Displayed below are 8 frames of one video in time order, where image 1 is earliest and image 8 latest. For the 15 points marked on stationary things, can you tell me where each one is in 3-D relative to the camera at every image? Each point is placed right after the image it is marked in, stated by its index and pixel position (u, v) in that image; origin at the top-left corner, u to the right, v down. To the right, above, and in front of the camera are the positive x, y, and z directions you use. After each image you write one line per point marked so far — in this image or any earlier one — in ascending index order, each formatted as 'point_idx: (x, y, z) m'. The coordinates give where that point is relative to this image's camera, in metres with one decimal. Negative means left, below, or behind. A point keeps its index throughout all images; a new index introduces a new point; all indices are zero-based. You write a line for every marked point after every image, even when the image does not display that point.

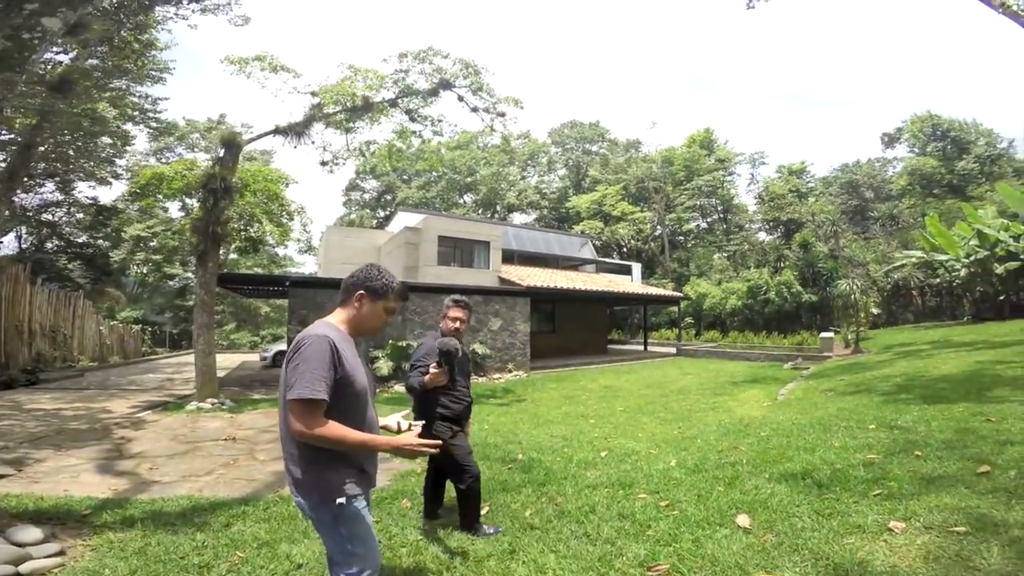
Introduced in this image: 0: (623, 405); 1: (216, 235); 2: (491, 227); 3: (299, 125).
0: (+2.3, -2.2, +11.8) m
1: (-4.8, +0.7, +10.5) m
2: (-0.7, +1.6, +16.3) m
3: (-3.7, +2.6, +10.8) m
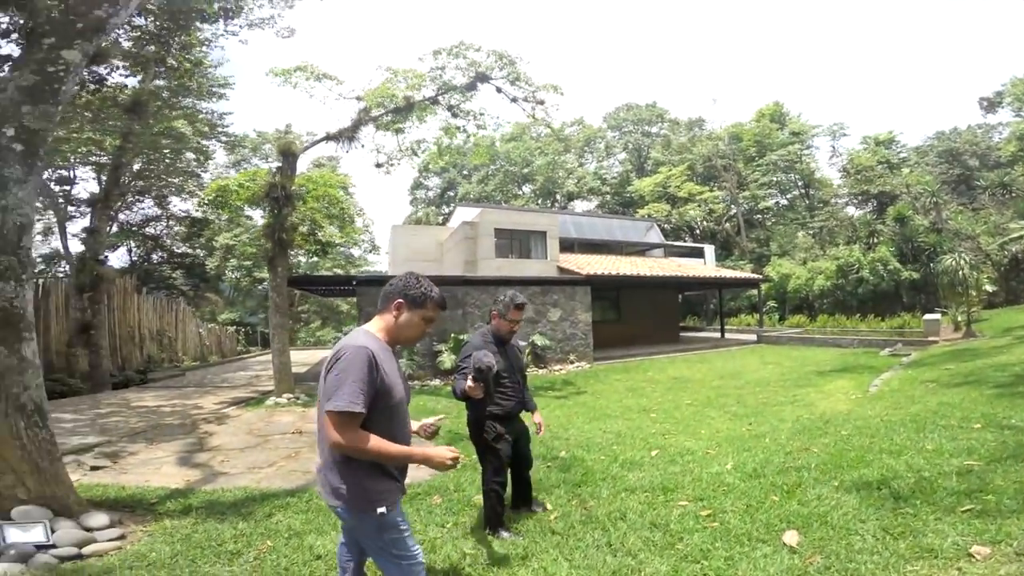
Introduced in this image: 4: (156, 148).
0: (+3.3, -2.0, +11.4) m
1: (-4.0, +0.7, +11.1) m
2: (+0.8, +1.8, +16.2) m
3: (-3.0, +2.6, +11.2) m
4: (-8.2, +2.9, +15.1) m
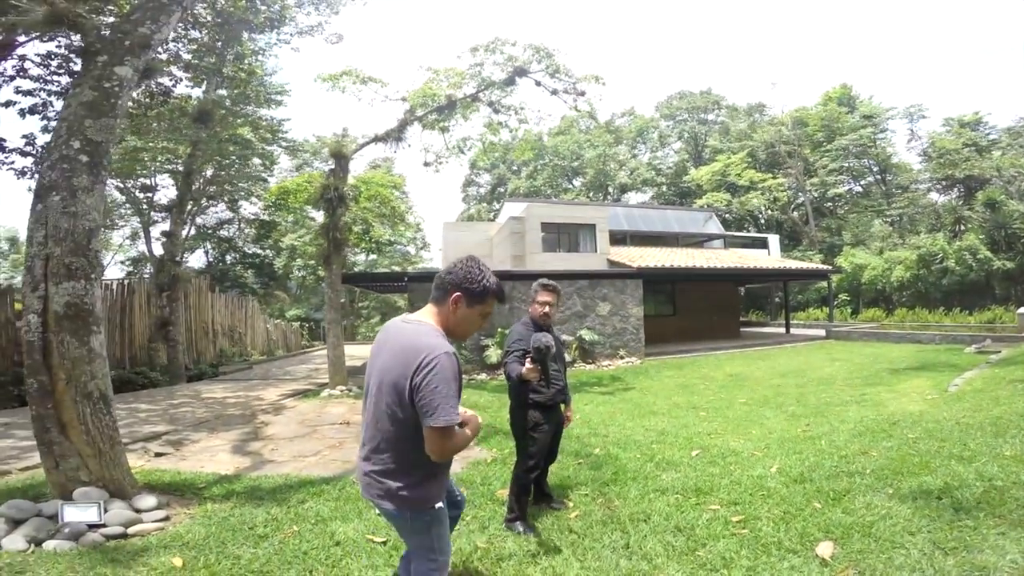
0: (+4.1, -1.8, +10.9) m
1: (-3.3, +0.7, +11.4) m
2: (+2.0, +2.0, +16.0) m
3: (-2.2, +2.7, +11.4) m
4: (-7.0, +3.0, +15.8) m
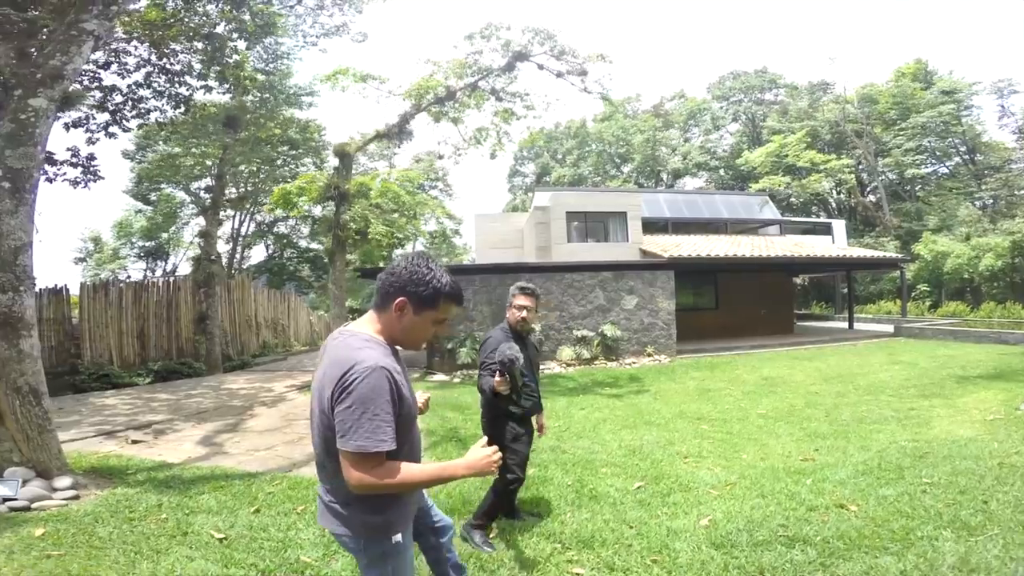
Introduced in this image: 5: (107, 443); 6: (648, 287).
0: (+4.1, -1.8, +10.0) m
1: (-3.1, +0.9, +11.3) m
2: (+2.7, +2.2, +15.2) m
3: (-2.1, +2.8, +11.1) m
4: (-6.2, +3.2, +16.1) m
5: (-5.0, -1.9, +8.0) m
6: (+2.8, 0.0, +13.3) m
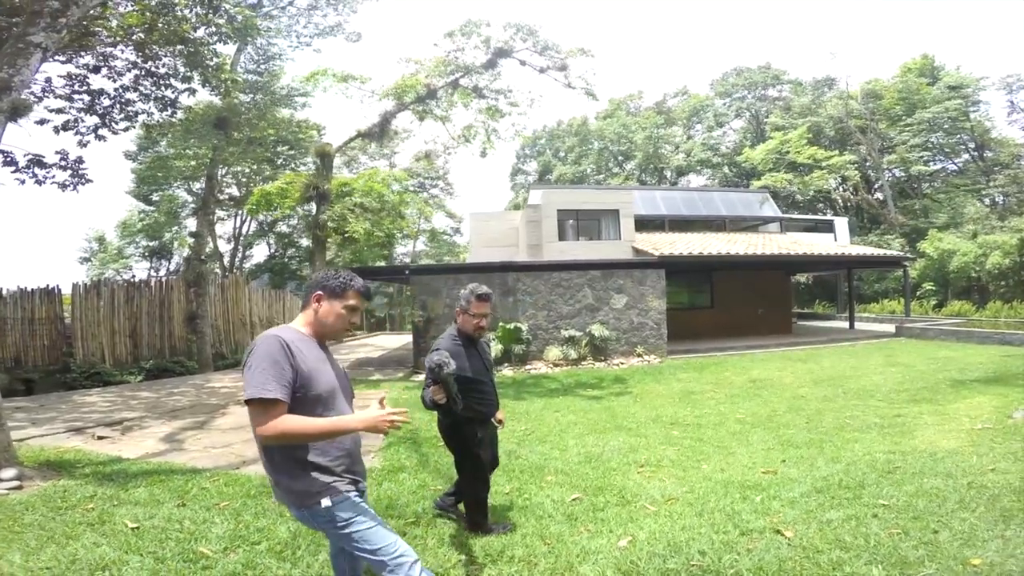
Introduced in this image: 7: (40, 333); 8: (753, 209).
0: (+3.8, -1.8, +9.9) m
1: (-3.4, +0.9, +11.3) m
2: (+2.6, +2.2, +15.1) m
3: (-2.3, +2.8, +11.1) m
4: (-6.3, +3.3, +16.2) m
5: (-5.4, -1.9, +8.2) m
6: (+2.6, 0.0, +13.2) m
7: (-9.3, -0.9, +13.0) m
8: (+6.8, +2.2, +18.3) m
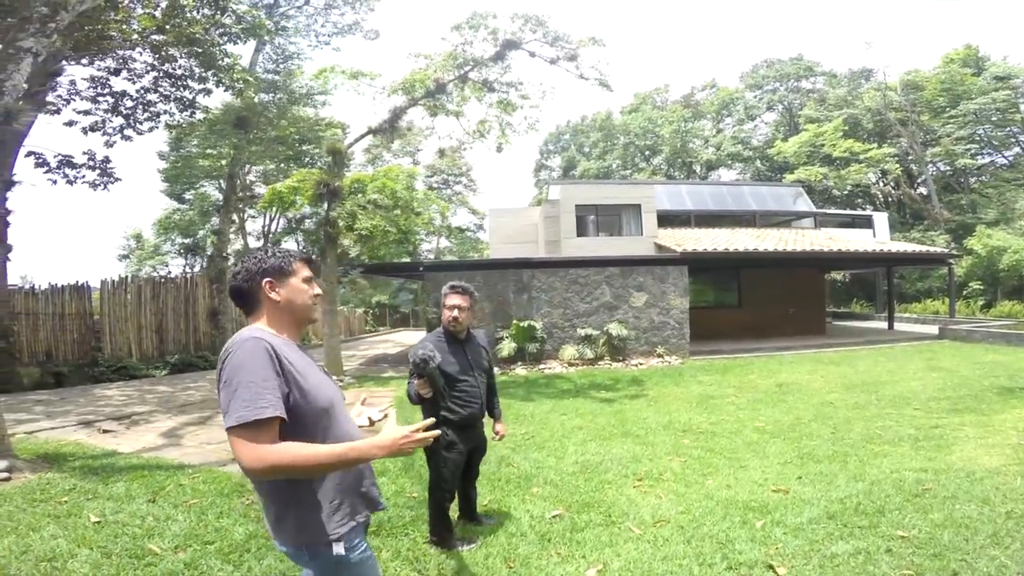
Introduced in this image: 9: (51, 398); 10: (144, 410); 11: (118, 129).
0: (+3.9, -1.8, +9.4) m
1: (-3.1, +0.9, +11.2) m
2: (+3.0, +2.2, +14.6) m
3: (-2.1, +2.8, +10.9) m
4: (-5.8, +3.4, +16.2) m
5: (-5.4, -1.8, +8.2) m
6: (+2.9, +0.1, +12.7) m
7: (-8.9, -0.8, +13.2) m
8: (+7.5, +2.3, +17.6) m
9: (-7.7, -1.8, +10.9) m
10: (-5.5, -1.8, +9.6) m
11: (-7.8, +3.2, +12.8) m
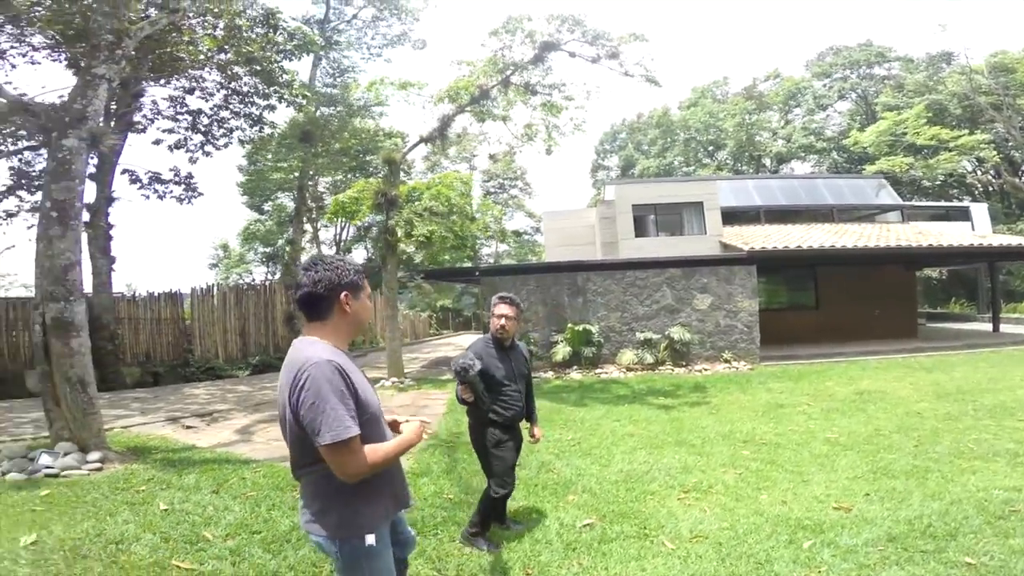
0: (+4.7, -1.8, +8.7) m
1: (-2.1, +0.8, +11.4) m
2: (+4.4, +2.2, +14.0) m
3: (-1.2, +2.8, +11.0) m
4: (-4.2, +3.3, +16.7) m
5: (-4.7, -1.9, +8.7) m
6: (+4.0, 0.0, +12.2) m
7: (-7.6, -0.9, +14.1) m
8: (+9.2, +2.3, +16.4) m
9: (-6.7, -2.0, +11.7) m
10: (-4.6, -1.9, +10.1) m
11: (-6.6, +3.1, +13.6) m
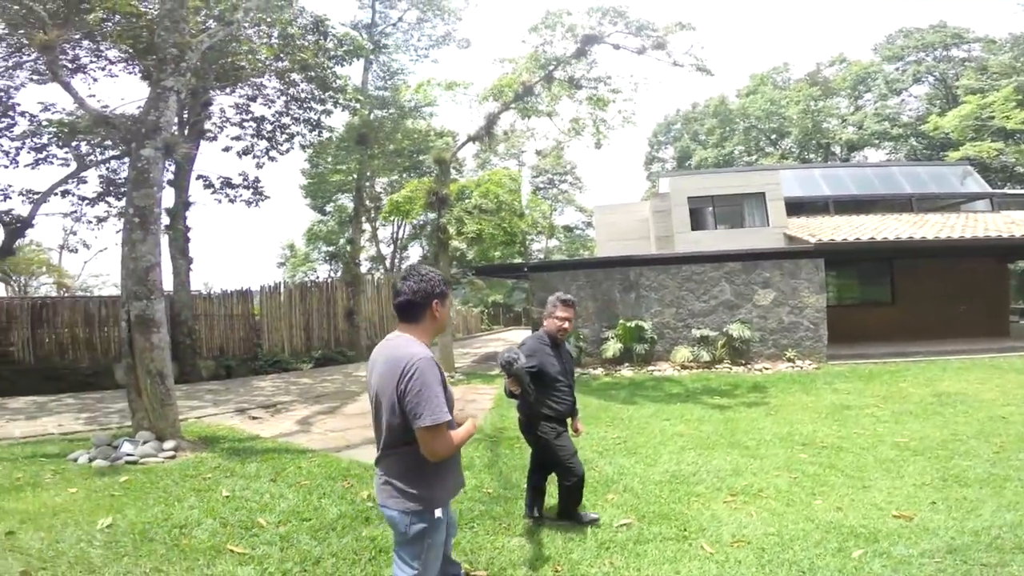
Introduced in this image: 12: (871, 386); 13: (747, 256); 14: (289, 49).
0: (+5.3, -1.8, +8.2) m
1: (-1.2, +0.9, +11.6) m
2: (+5.6, +2.3, +13.5) m
3: (-0.3, +2.8, +11.1) m
4: (-2.7, +3.4, +17.0) m
5: (-4.0, -1.9, +9.1) m
6: (+5.0, +0.1, +11.7) m
7: (-6.4, -0.9, +14.8) m
8: (+10.6, +2.4, +15.4) m
9: (-5.6, -1.9, +12.3) m
10: (-3.8, -1.9, +10.6) m
11: (-5.4, +3.1, +14.2) m
12: (+5.7, -1.6, +10.3) m
13: (+4.2, +0.6, +11.5) m
14: (-3.6, +4.0, +10.7) m
